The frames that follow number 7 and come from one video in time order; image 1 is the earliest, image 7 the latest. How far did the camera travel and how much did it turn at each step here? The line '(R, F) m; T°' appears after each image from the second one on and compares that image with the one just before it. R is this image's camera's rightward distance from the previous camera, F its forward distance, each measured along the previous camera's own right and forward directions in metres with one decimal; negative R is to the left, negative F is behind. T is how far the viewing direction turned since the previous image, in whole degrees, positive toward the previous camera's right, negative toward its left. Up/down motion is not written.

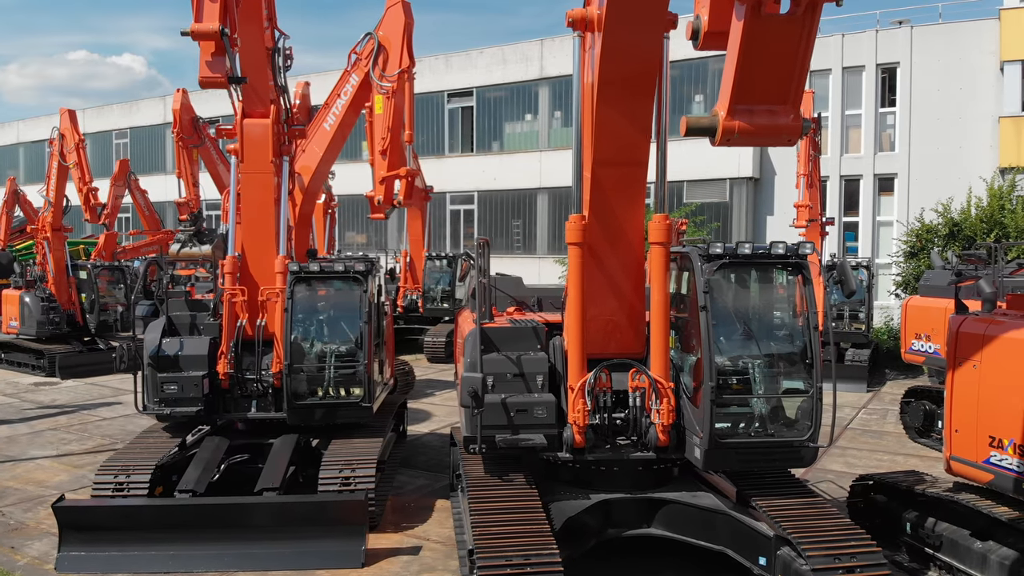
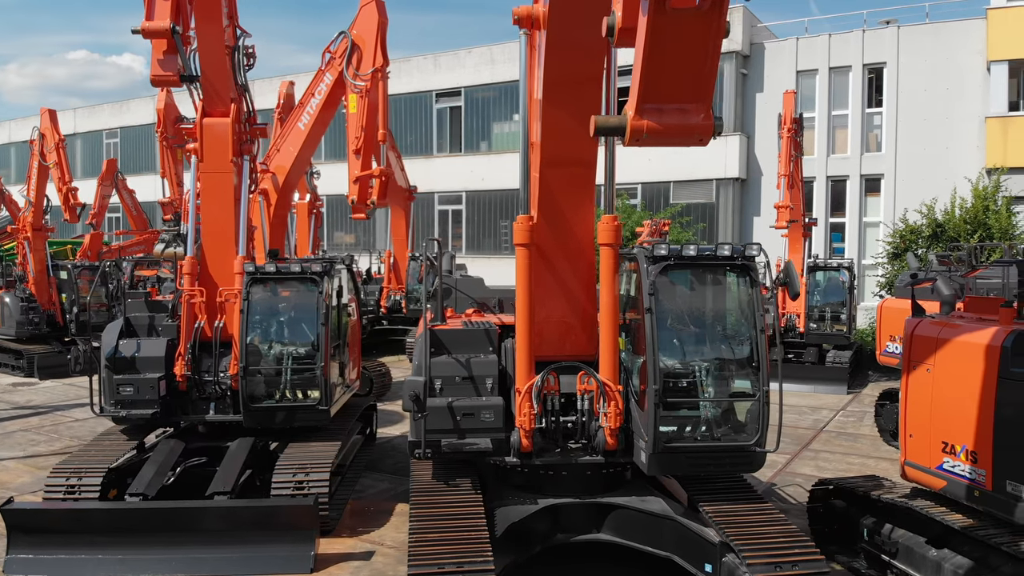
(+0.5, +0.1) m; 0°
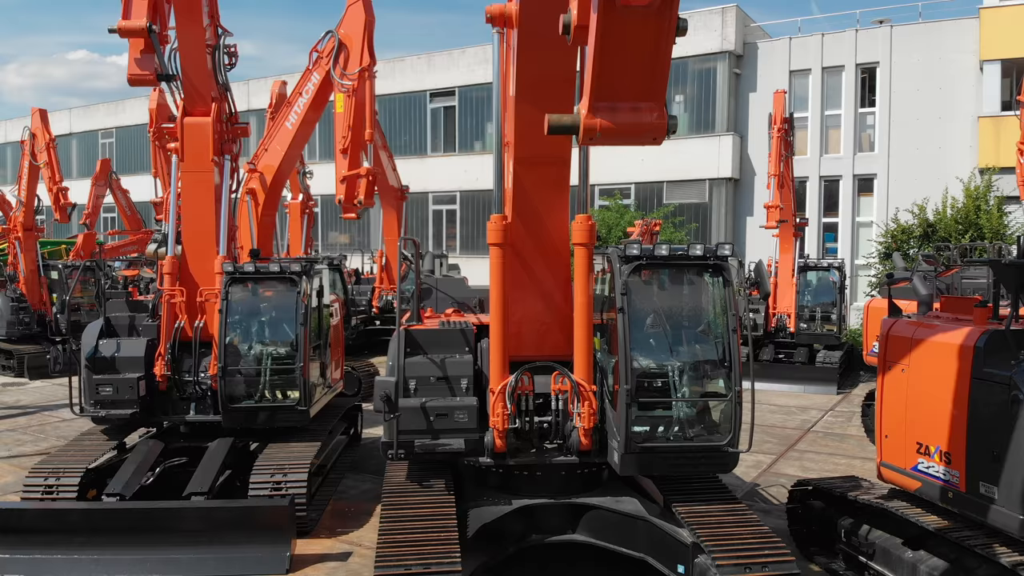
(+0.3, 0.0) m; 0°
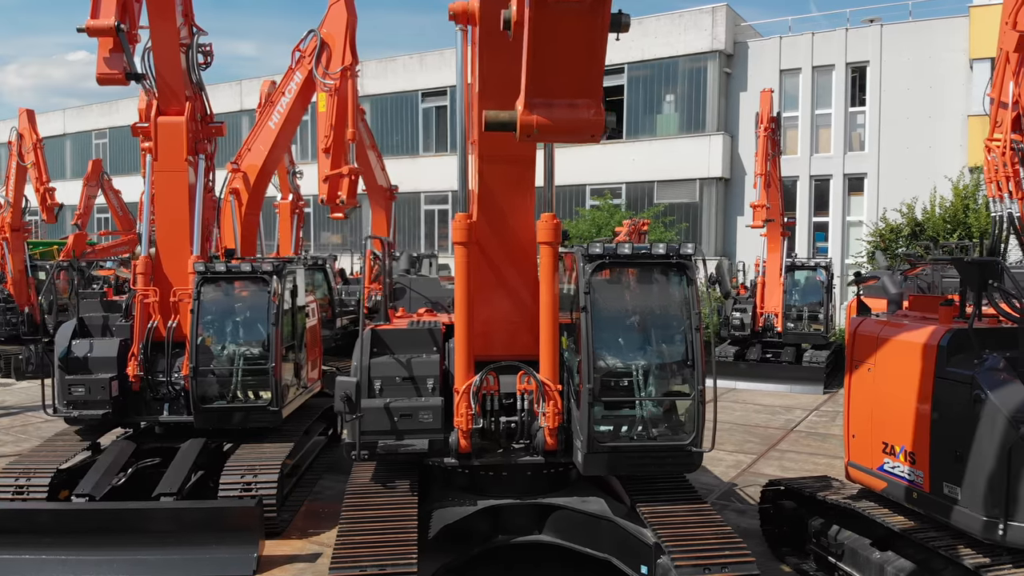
(+0.3, 0.0) m; 0°
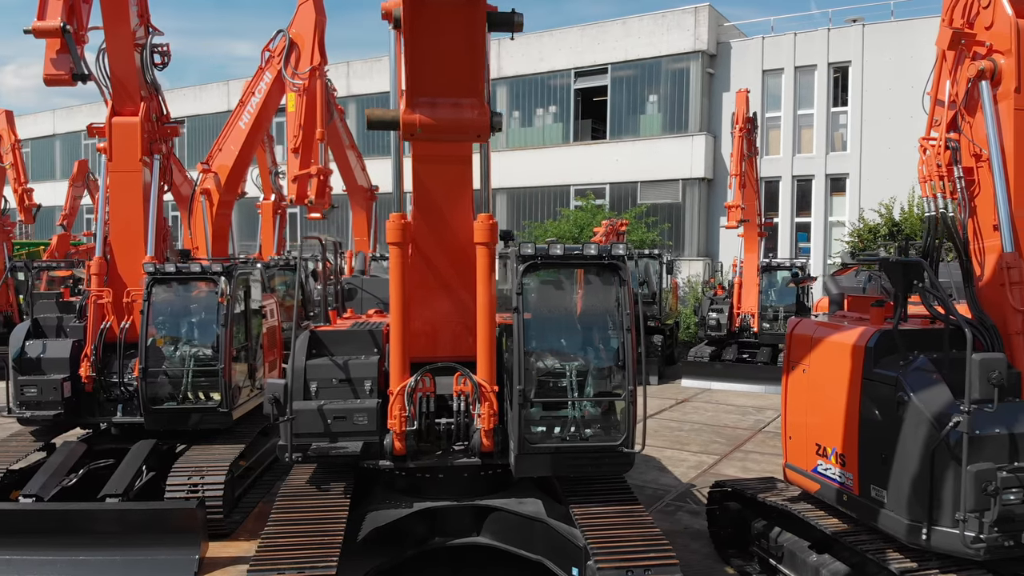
(+0.6, 0.0) m; 0°
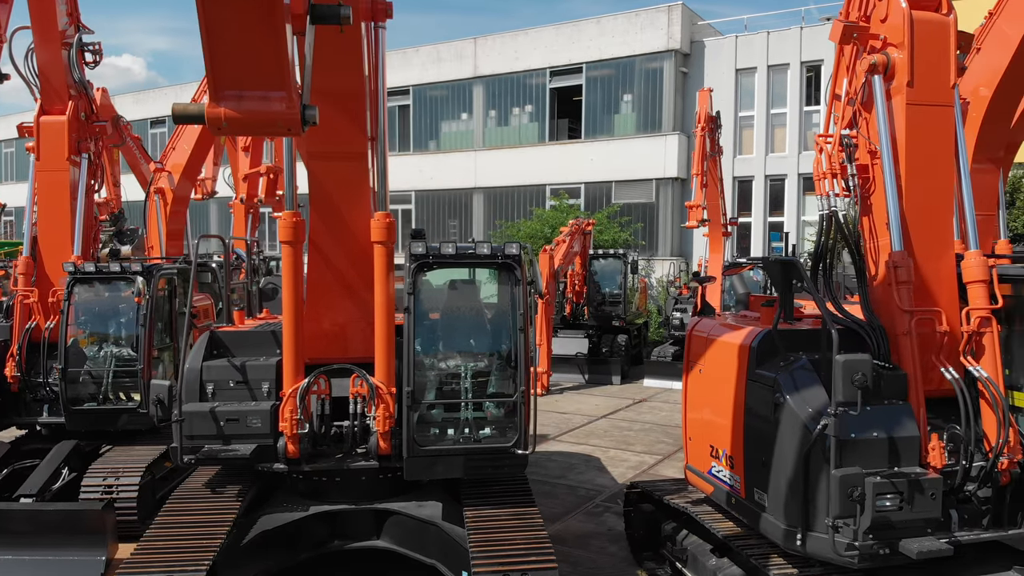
(+1.0, +0.1) m; 0°
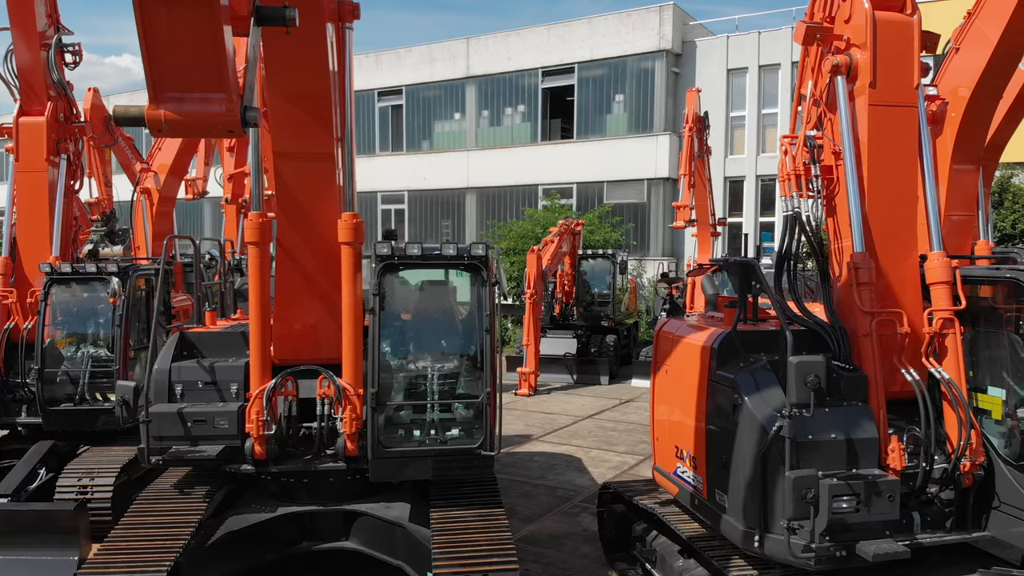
(+0.3, 0.0) m; 0°
